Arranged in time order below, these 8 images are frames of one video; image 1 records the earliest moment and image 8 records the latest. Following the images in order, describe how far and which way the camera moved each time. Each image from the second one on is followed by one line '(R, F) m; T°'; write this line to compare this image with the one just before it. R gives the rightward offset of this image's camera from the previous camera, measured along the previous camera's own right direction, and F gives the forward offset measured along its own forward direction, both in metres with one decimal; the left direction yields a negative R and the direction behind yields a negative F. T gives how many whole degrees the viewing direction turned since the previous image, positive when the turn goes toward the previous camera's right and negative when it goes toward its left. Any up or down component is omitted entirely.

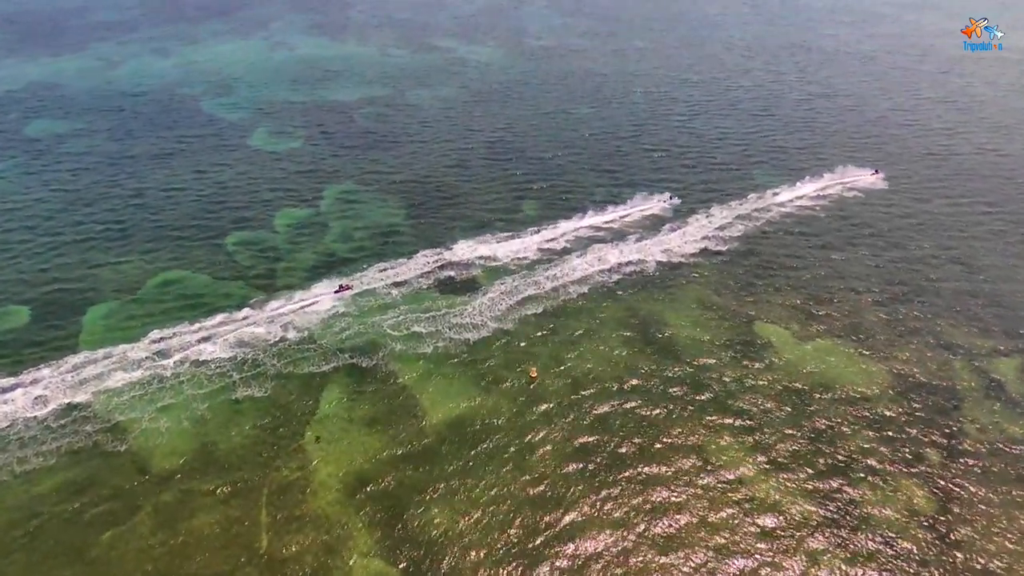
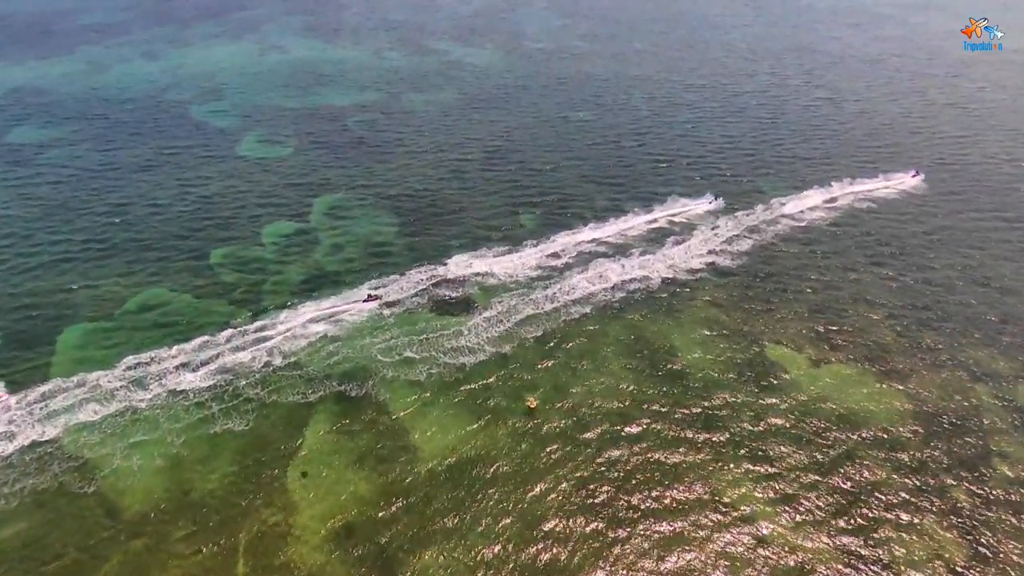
(0.0, +2.8) m; 0°
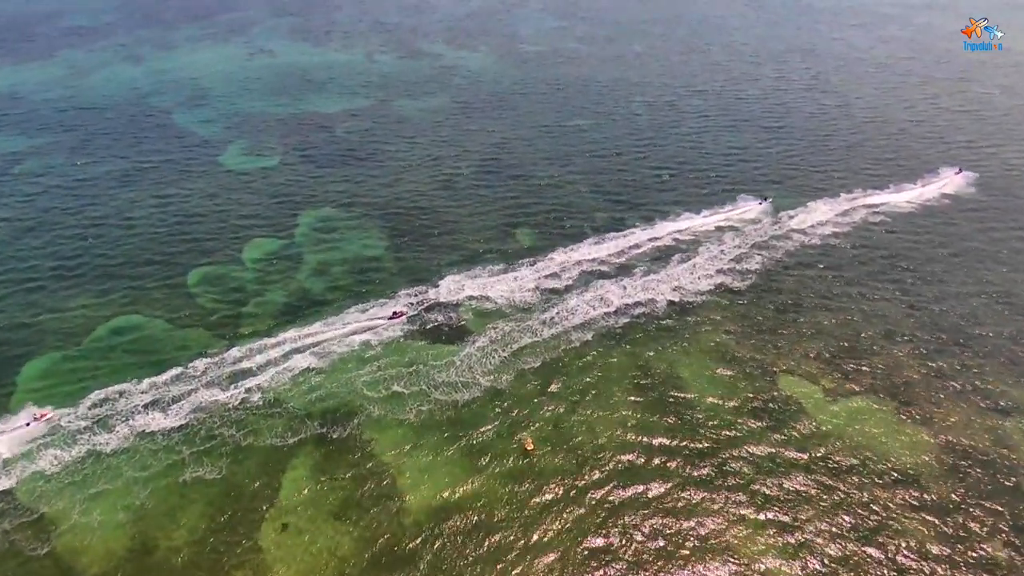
(0.0, +3.4) m; 0°
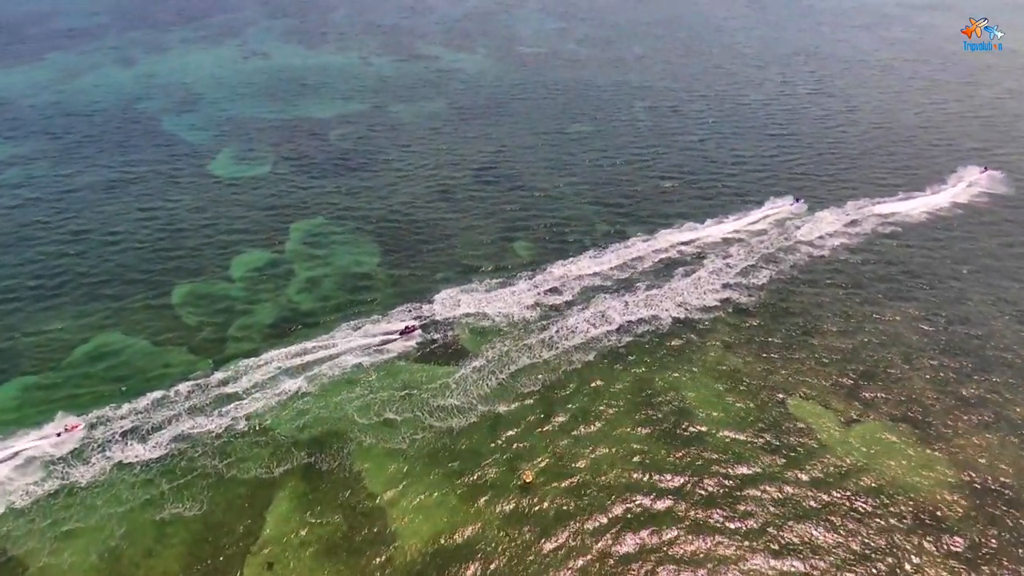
(0.0, +2.1) m; 0°
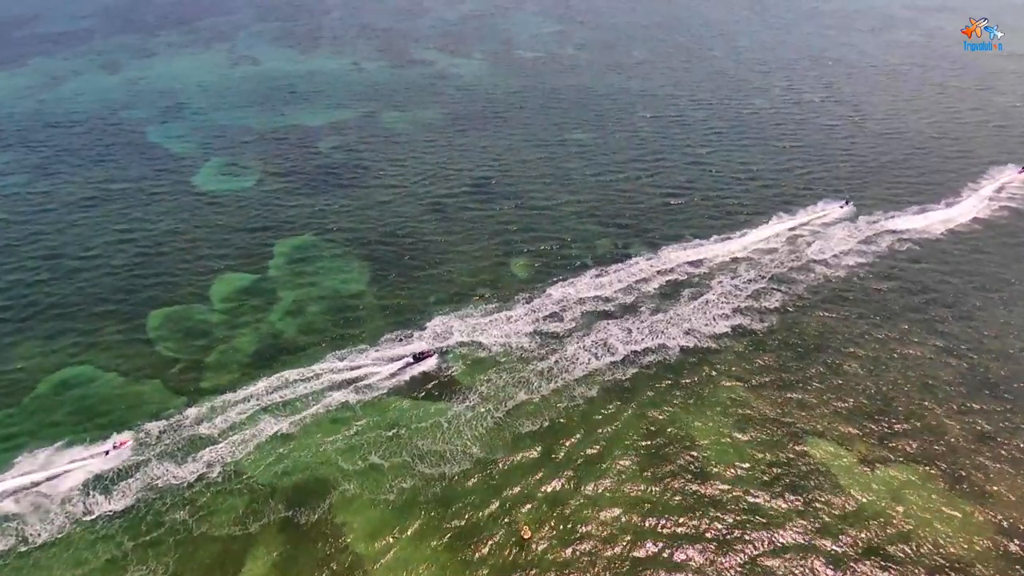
(+0.1, +3.2) m; 0°
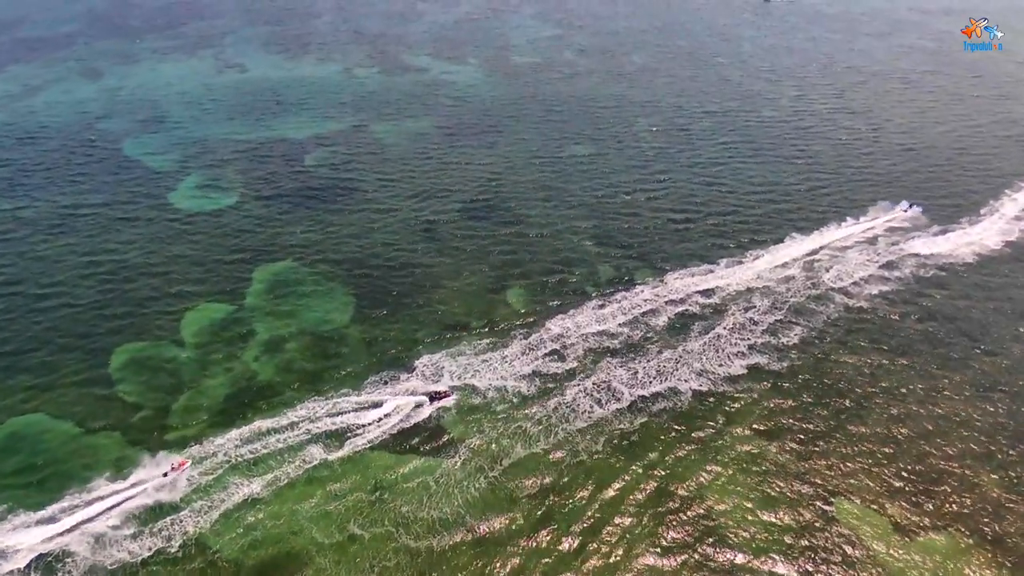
(+0.1, +4.2) m; 0°
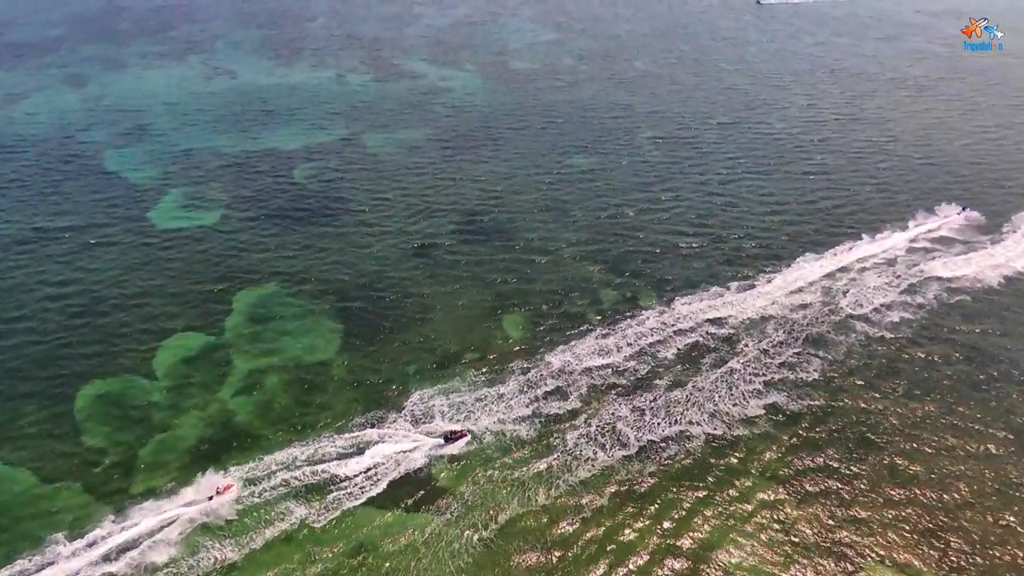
(+0.1, +3.5) m; 0°
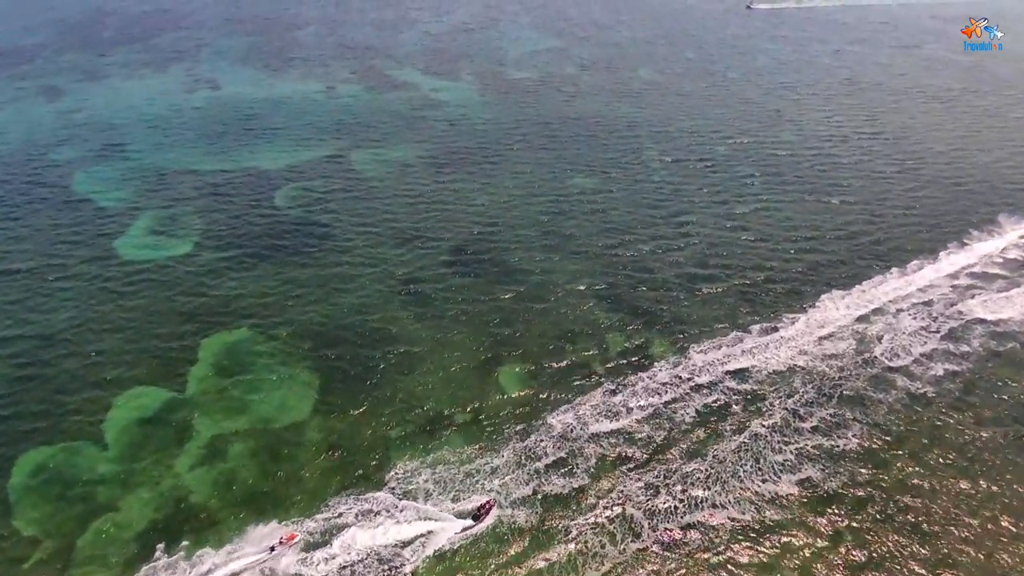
(+0.2, +5.4) m; 0°
